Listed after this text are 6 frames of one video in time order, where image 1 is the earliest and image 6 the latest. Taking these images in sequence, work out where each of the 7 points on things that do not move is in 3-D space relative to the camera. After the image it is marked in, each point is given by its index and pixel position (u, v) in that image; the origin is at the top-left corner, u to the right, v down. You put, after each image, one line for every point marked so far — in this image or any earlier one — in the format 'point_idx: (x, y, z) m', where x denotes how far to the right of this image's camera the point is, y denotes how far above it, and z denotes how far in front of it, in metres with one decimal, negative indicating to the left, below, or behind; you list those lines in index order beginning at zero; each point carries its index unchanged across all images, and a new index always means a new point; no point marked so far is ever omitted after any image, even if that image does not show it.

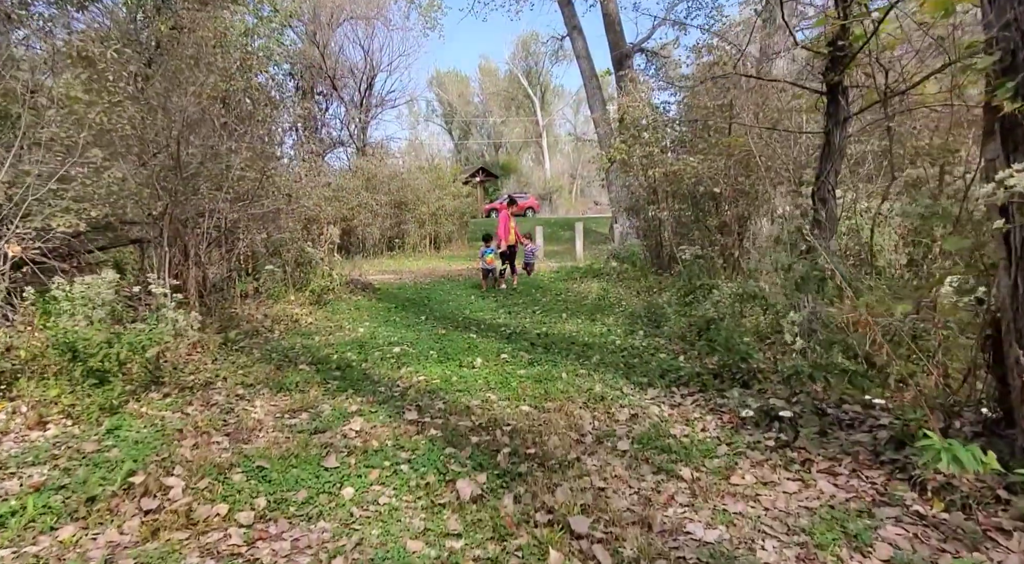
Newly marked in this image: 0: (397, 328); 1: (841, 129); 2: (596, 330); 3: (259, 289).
0: (-1.6, -0.6, +9.4) m
1: (+2.6, +1.2, +5.4) m
2: (+1.0, -0.6, +8.5) m
3: (-4.2, -0.1, +11.4) m
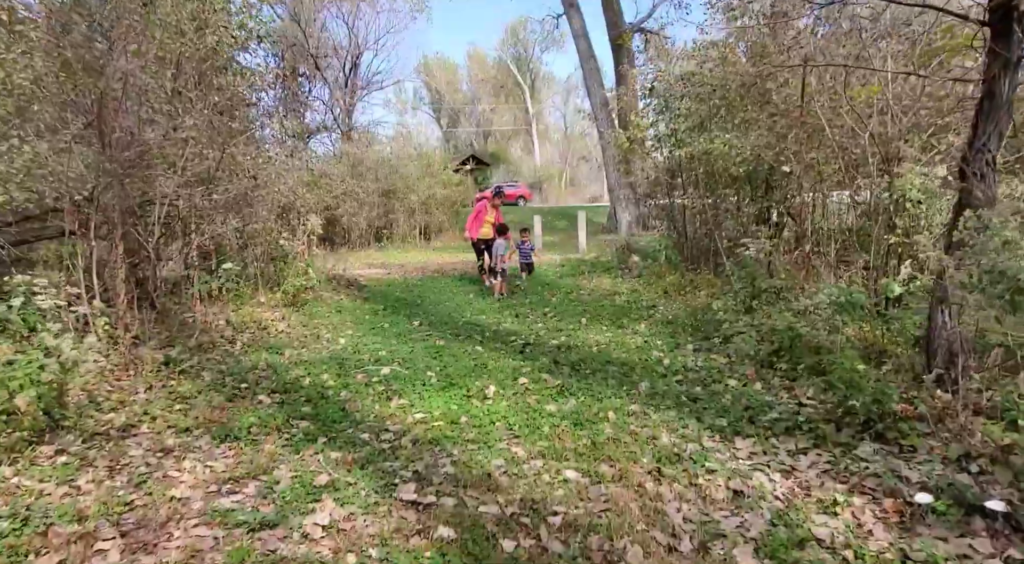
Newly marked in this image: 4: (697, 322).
0: (-1.5, -0.6, +7.8) m
1: (+2.8, +1.2, +3.8) m
2: (+1.2, -0.6, +6.9) m
3: (-4.1, -0.1, +9.7) m
4: (+2.0, -0.4, +7.3) m
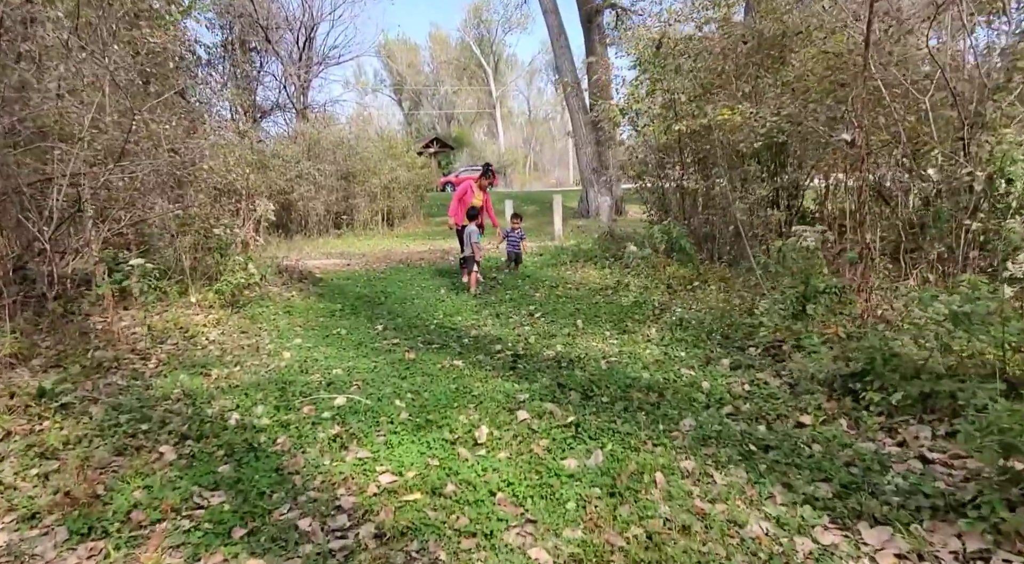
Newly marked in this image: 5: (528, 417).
0: (-1.6, -0.6, +6.3) m
1: (+2.8, +1.1, +2.5) m
2: (+1.1, -0.6, +5.6) m
3: (-4.3, -0.1, +8.1) m
4: (+1.9, -0.4, +6.0) m
5: (+0.1, -0.9, +4.3) m
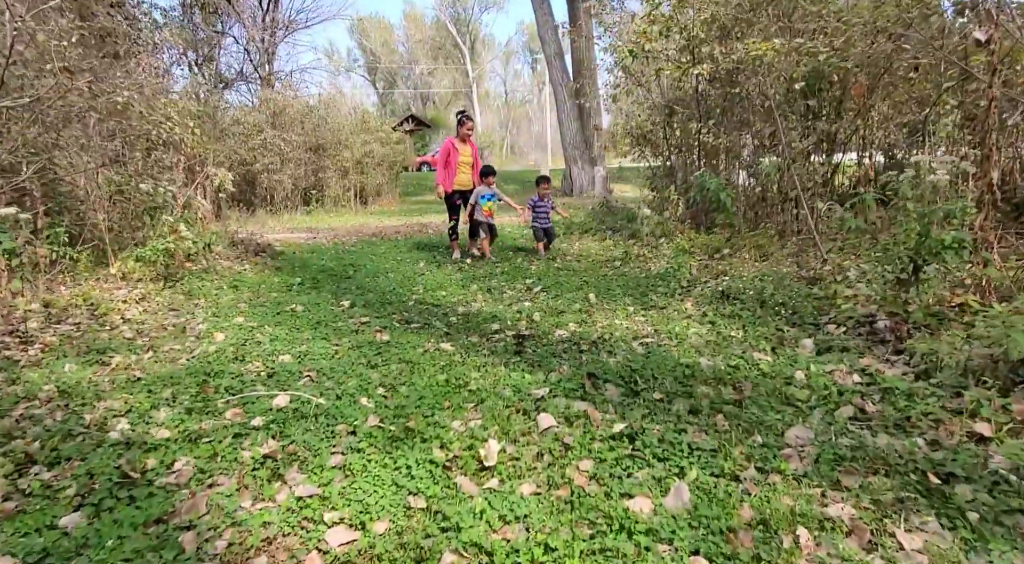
0: (-1.6, -0.4, +4.9) m
1: (+3.0, +1.3, +1.2) m
2: (+1.1, -0.4, +4.3) m
3: (-4.4, +0.2, +6.6) m
4: (+1.9, -0.1, +4.7) m
5: (+0.2, -0.6, +2.9) m
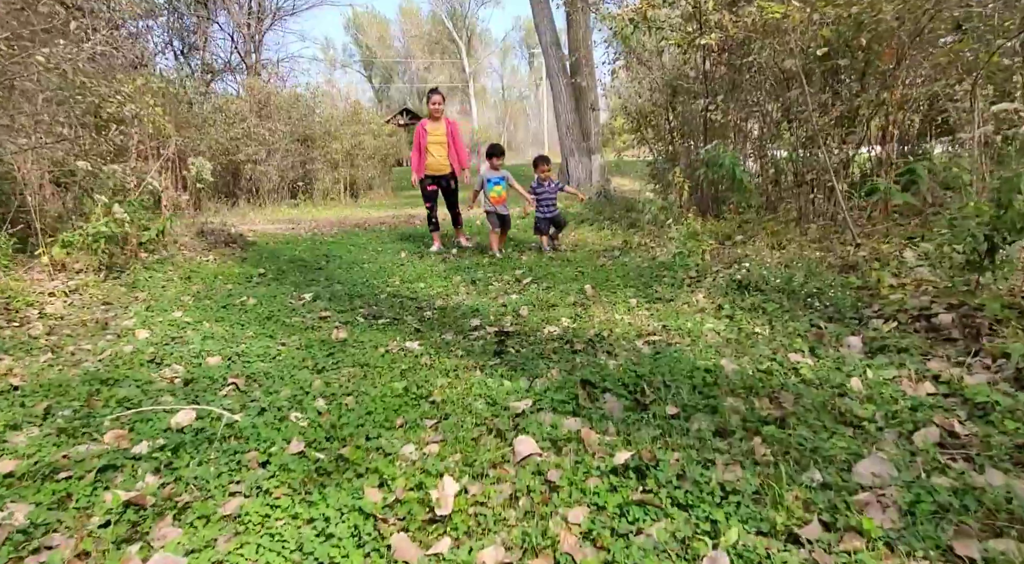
0: (-1.7, -0.3, +4.1) m
1: (+2.9, +1.4, +0.5) m
2: (+1.0, -0.3, +3.5) m
3: (-4.5, +0.3, +5.8) m
4: (+1.8, 0.0, +4.0) m
5: (+0.1, -0.5, +2.2) m
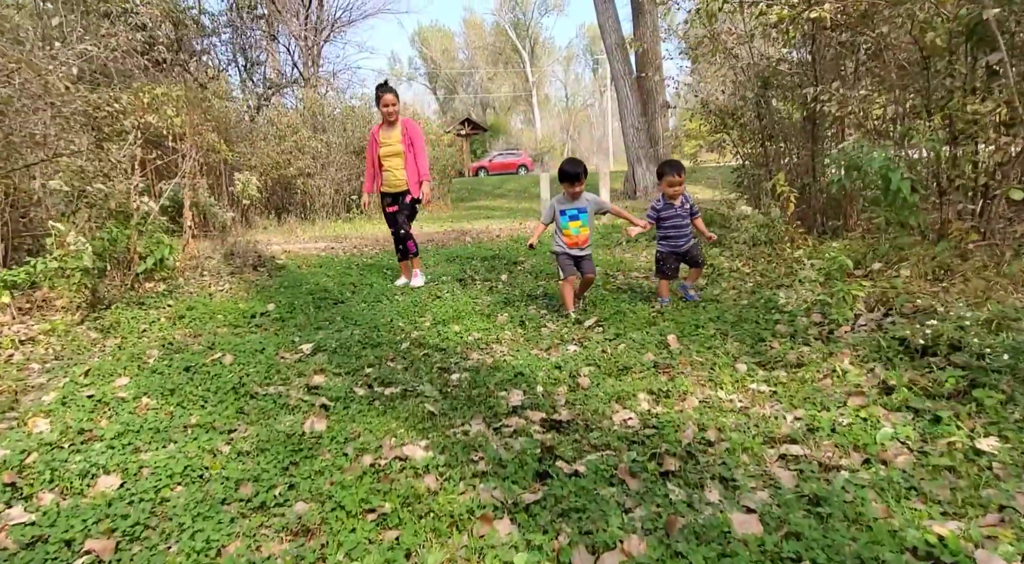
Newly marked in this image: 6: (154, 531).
0: (-1.5, -0.6, +3.0) m
1: (+2.7, +1.2, -1.1) m
2: (+1.2, -0.5, +2.1) m
3: (-4.1, 0.0, +4.9) m
4: (+2.0, -0.3, +2.5) m
5: (+0.1, -0.8, +0.9) m
6: (-1.0, -0.7, +1.9) m
